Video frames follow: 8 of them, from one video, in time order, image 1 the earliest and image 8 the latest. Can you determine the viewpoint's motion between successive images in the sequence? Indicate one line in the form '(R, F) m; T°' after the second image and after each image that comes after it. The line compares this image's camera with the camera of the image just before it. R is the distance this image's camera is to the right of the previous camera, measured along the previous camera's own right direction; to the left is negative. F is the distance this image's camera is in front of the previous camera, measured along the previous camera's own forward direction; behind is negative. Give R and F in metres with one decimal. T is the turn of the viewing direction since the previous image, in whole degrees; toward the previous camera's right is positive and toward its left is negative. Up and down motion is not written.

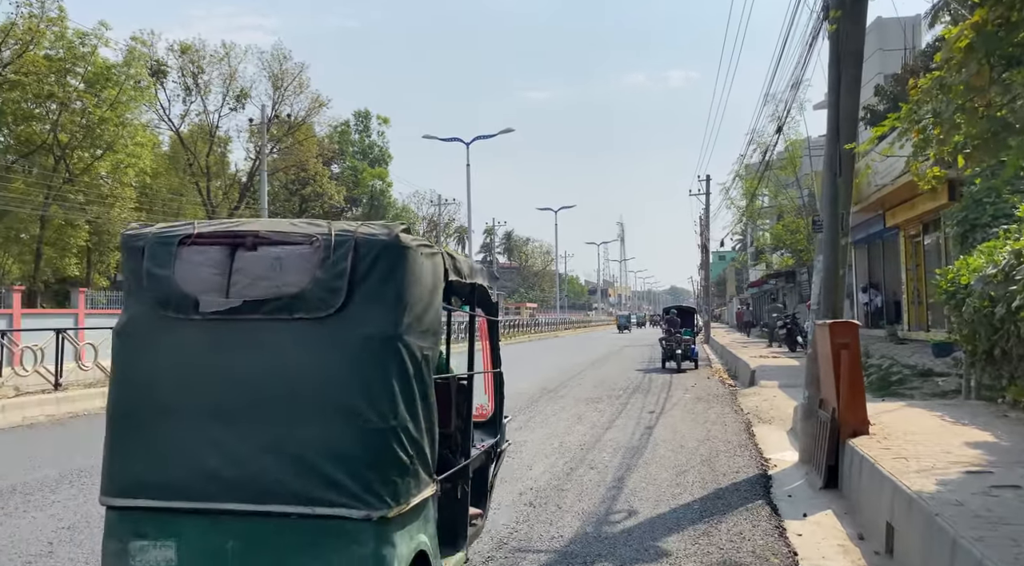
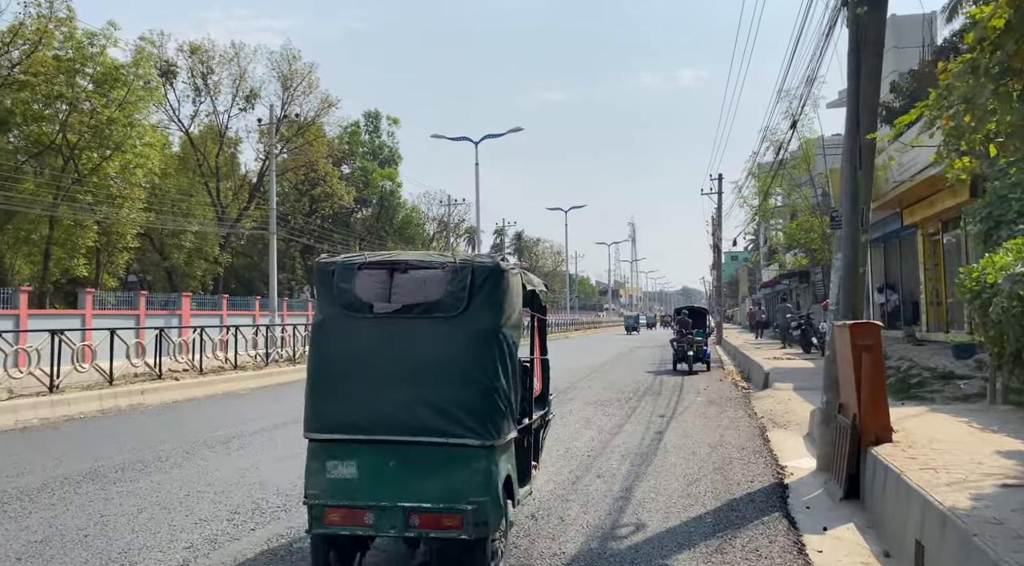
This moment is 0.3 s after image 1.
(+0.1, +0.4) m; -1°
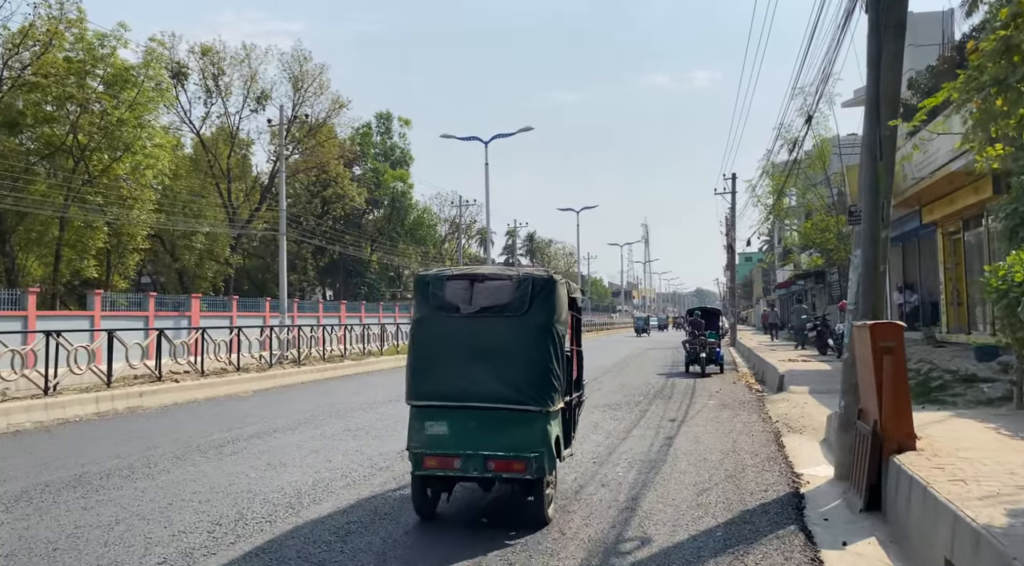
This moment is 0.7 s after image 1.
(+0.1, +0.4) m; -1°
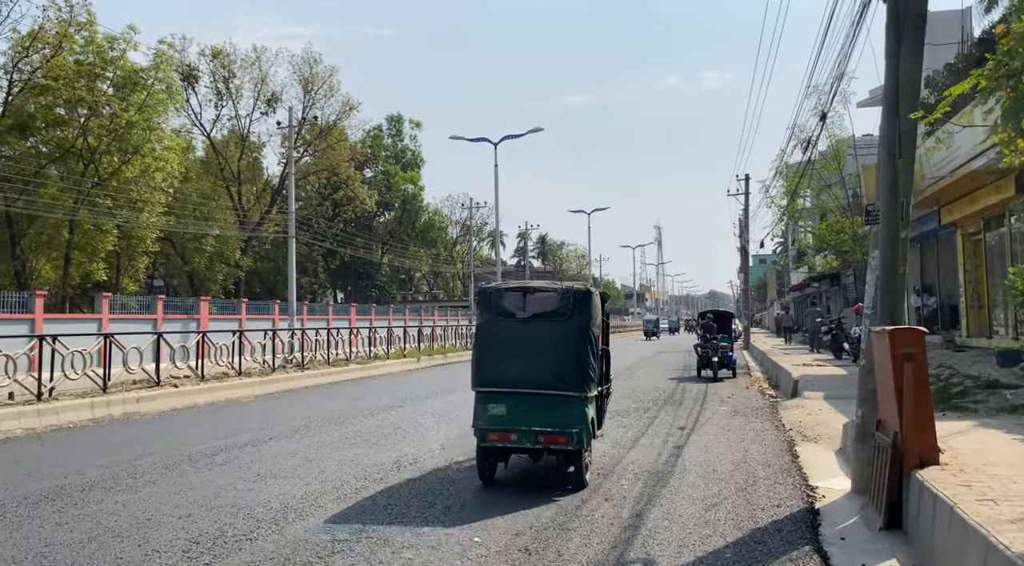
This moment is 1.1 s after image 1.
(+0.1, +0.4) m; -1°
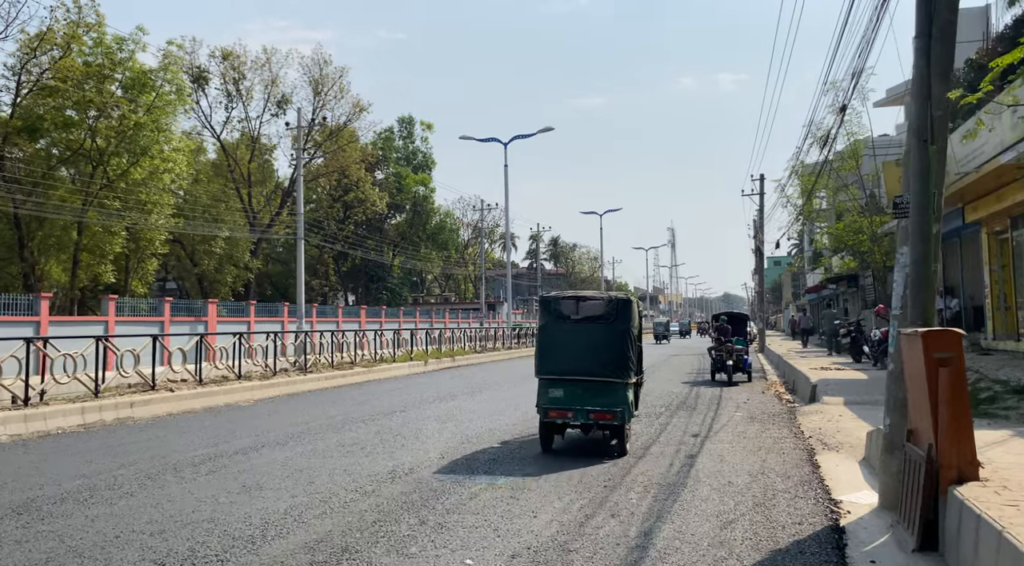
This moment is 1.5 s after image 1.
(+0.1, +0.6) m; -1°
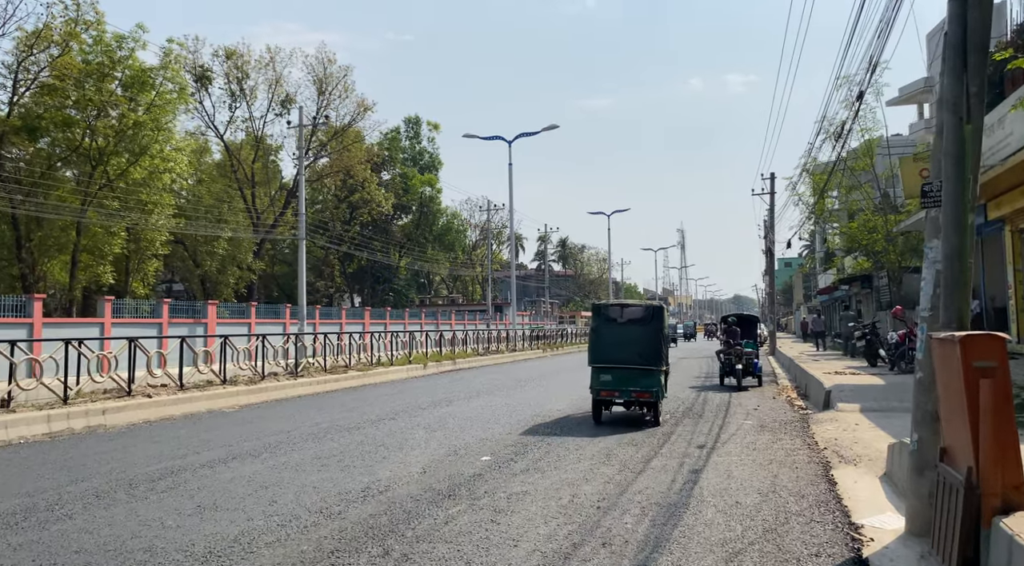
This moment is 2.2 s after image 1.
(+0.2, +0.8) m; -1°
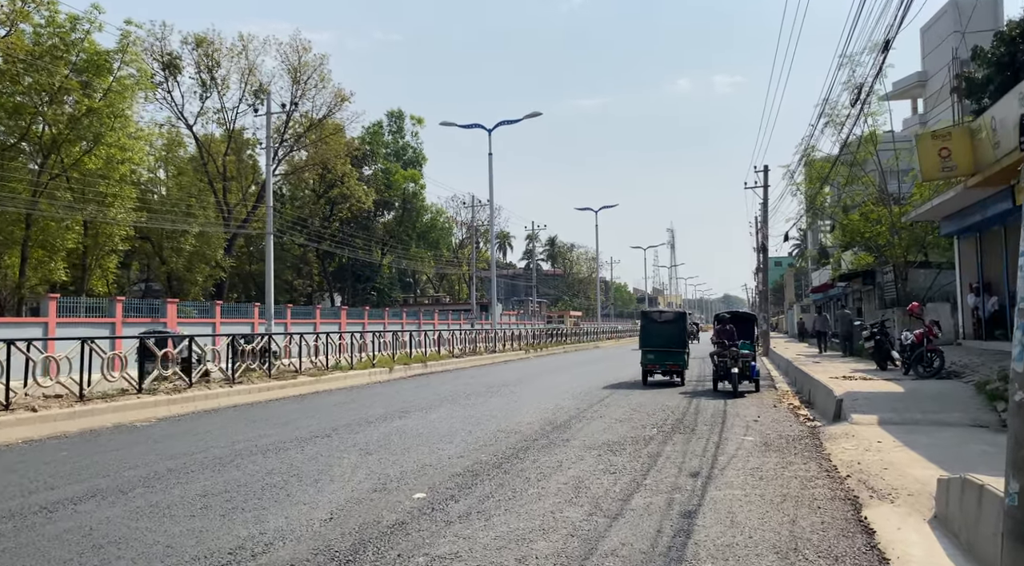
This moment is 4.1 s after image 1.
(+0.5, +2.3) m; +1°
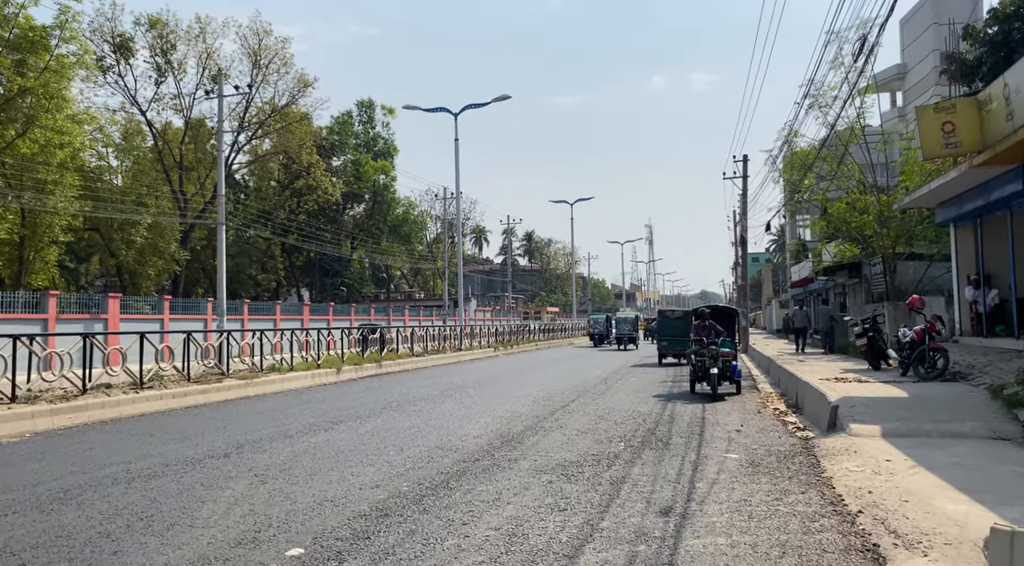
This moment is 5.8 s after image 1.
(+0.5, +2.1) m; +1°
